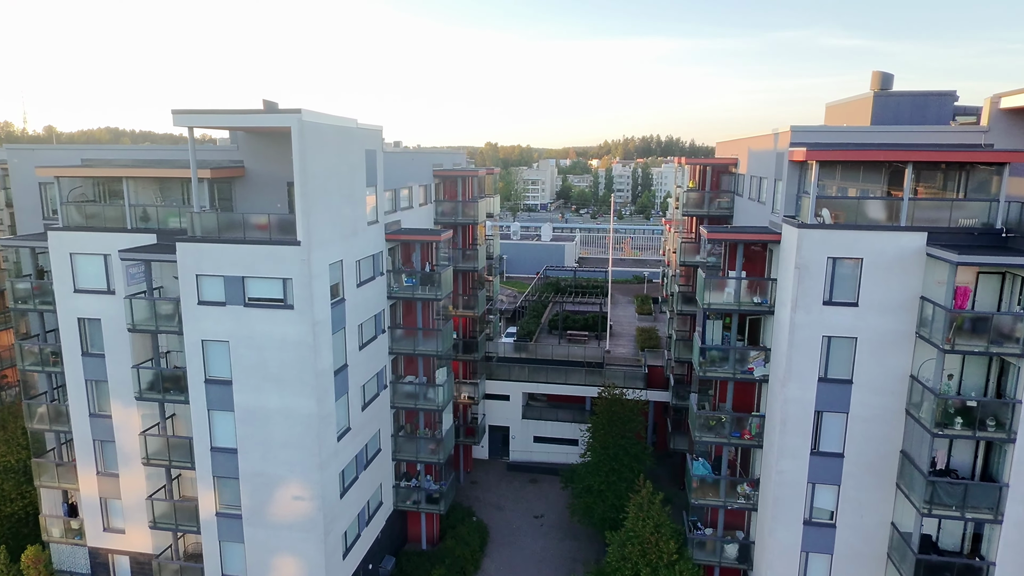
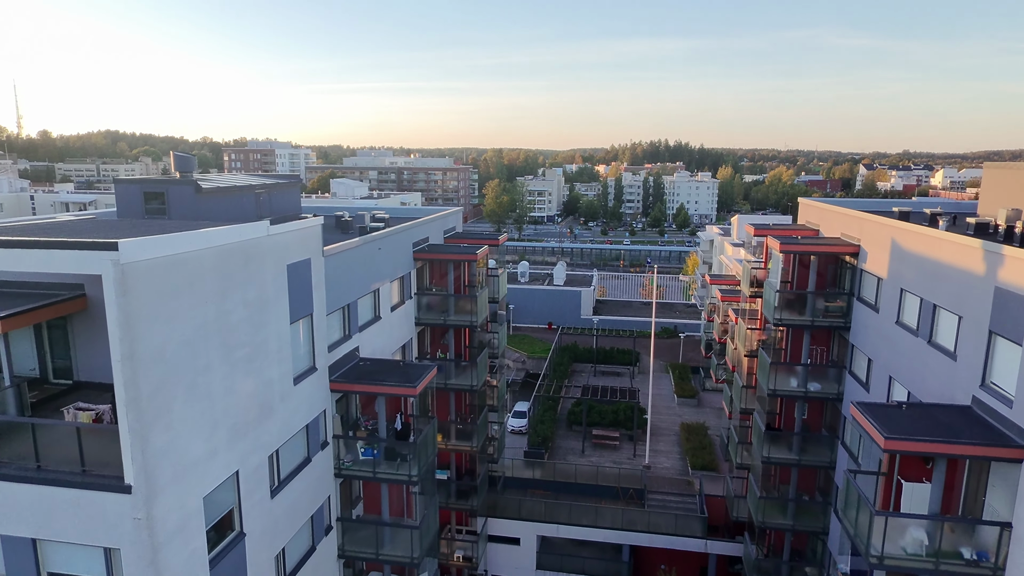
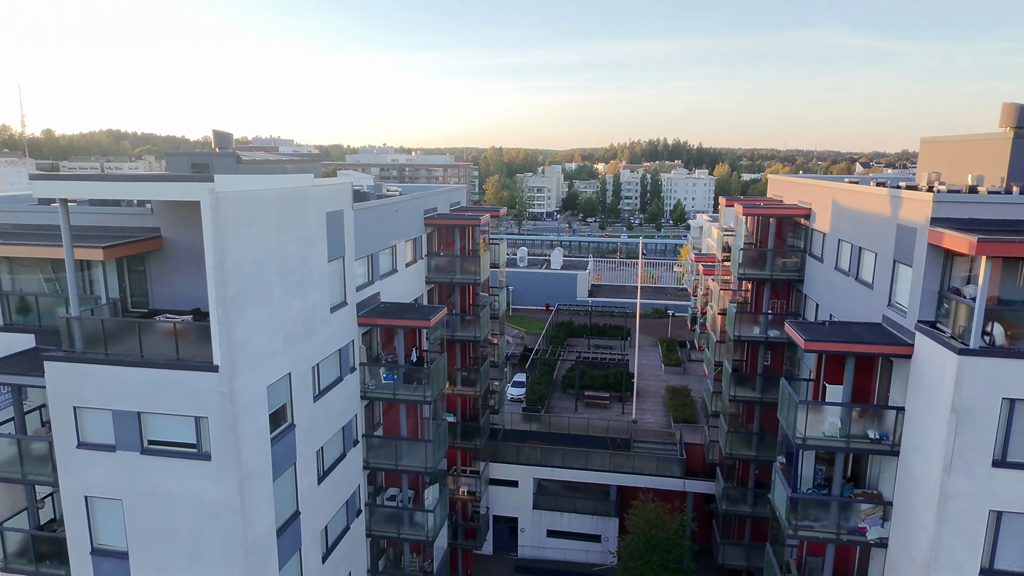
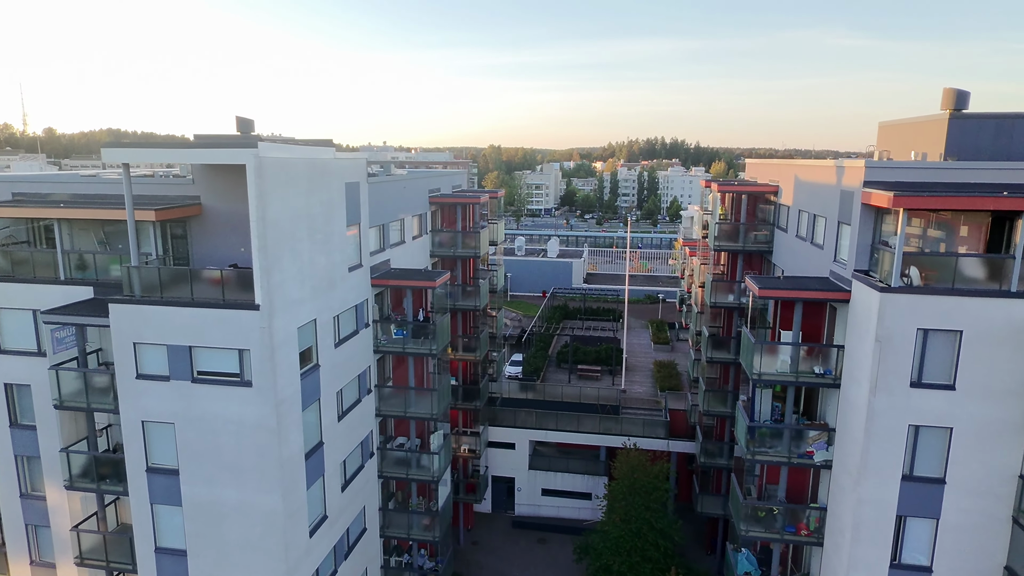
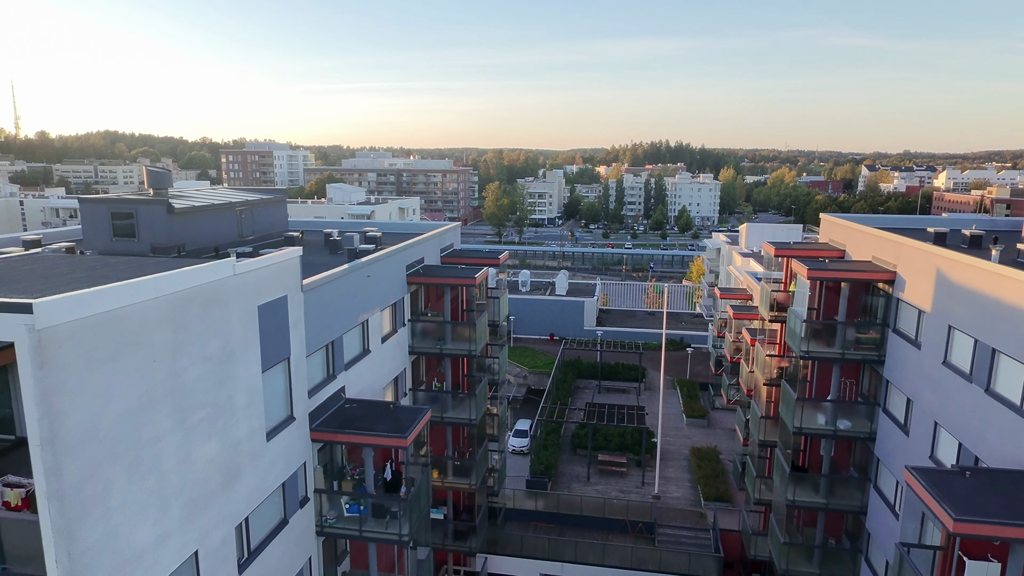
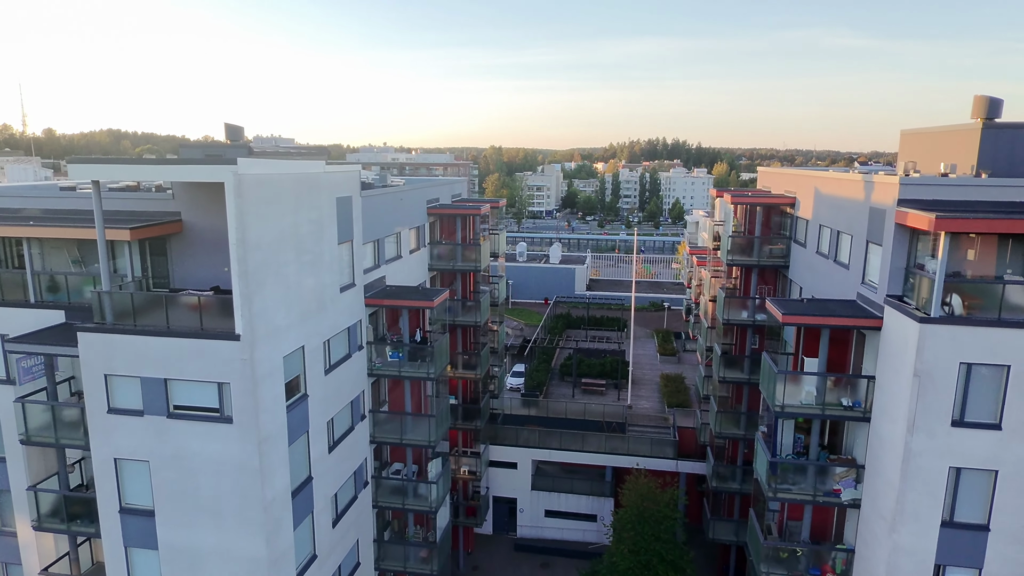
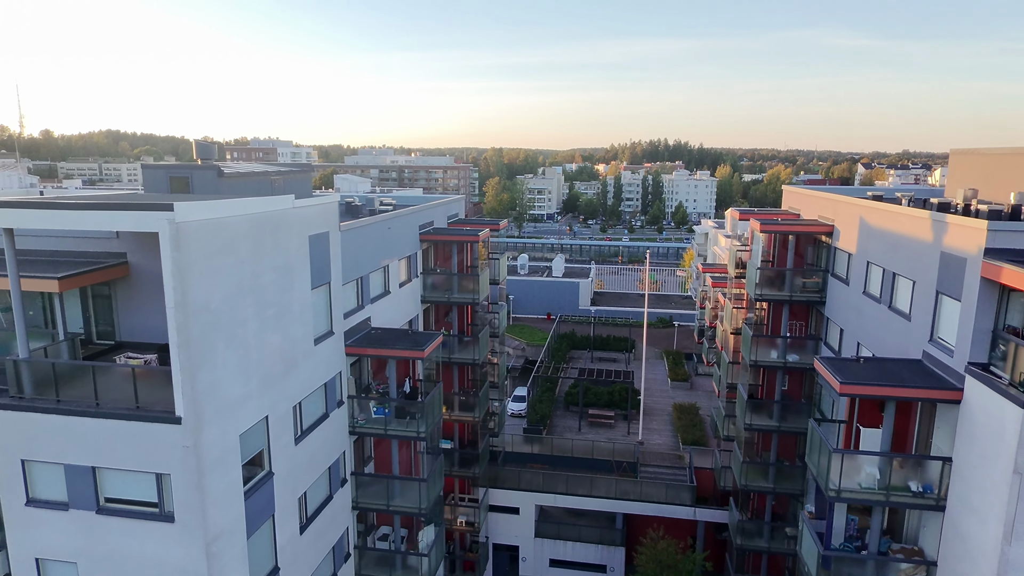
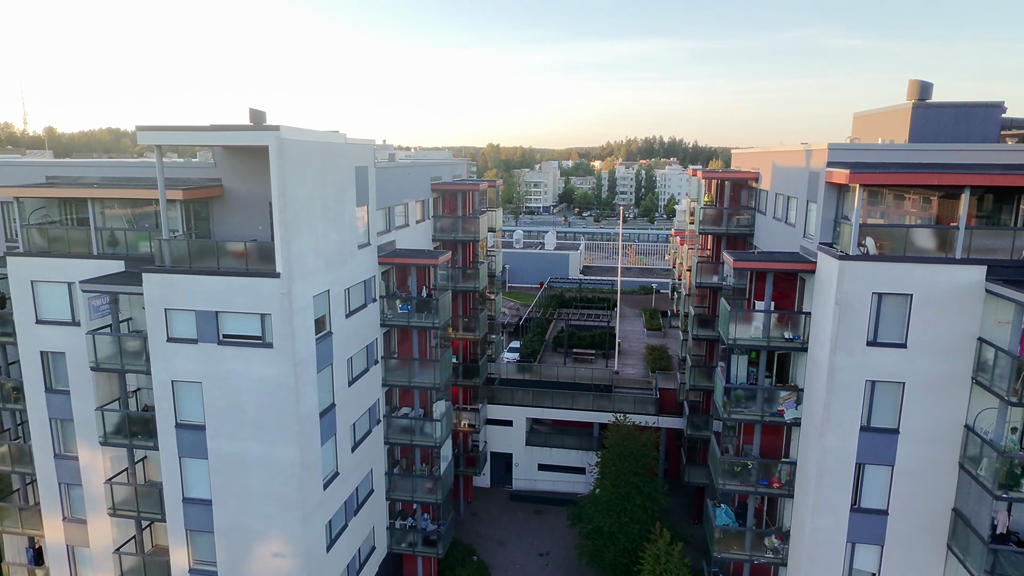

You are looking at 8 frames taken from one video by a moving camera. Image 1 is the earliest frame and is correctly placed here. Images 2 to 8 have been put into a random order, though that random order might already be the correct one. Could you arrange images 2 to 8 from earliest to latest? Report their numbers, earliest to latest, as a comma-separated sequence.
8, 4, 6, 3, 7, 2, 5
